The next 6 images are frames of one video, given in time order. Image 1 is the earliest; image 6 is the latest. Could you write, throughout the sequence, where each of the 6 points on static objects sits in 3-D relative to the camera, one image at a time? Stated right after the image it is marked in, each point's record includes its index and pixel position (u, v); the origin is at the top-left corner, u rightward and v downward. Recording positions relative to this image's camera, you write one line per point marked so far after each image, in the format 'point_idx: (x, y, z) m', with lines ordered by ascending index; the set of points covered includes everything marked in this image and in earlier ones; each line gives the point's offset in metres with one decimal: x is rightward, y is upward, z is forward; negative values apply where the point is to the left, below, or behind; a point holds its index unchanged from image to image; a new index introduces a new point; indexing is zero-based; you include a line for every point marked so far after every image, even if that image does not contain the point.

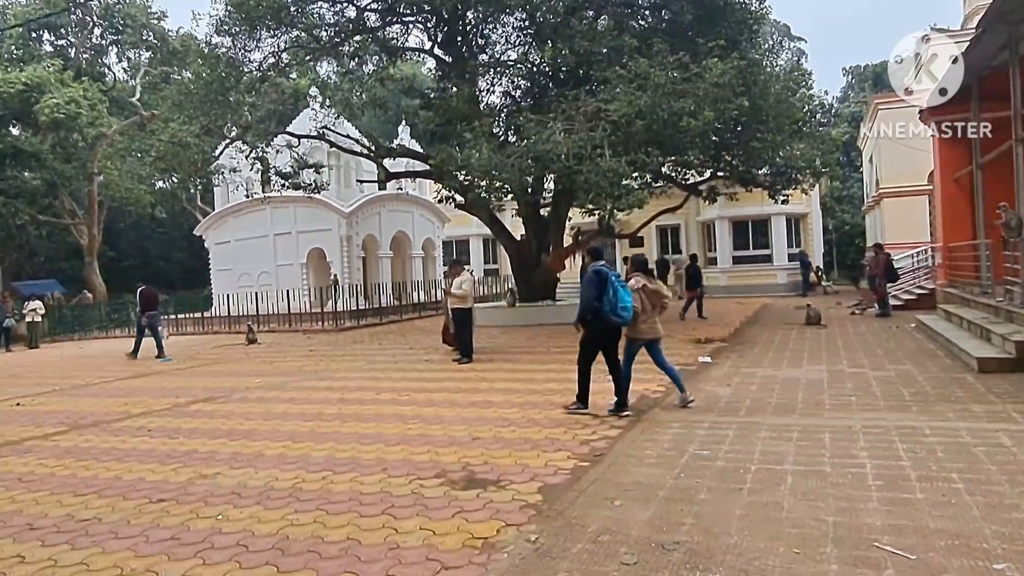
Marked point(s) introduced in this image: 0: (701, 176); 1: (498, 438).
0: (+4.8, +2.9, +19.4) m
1: (-0.1, -1.4, +7.1) m
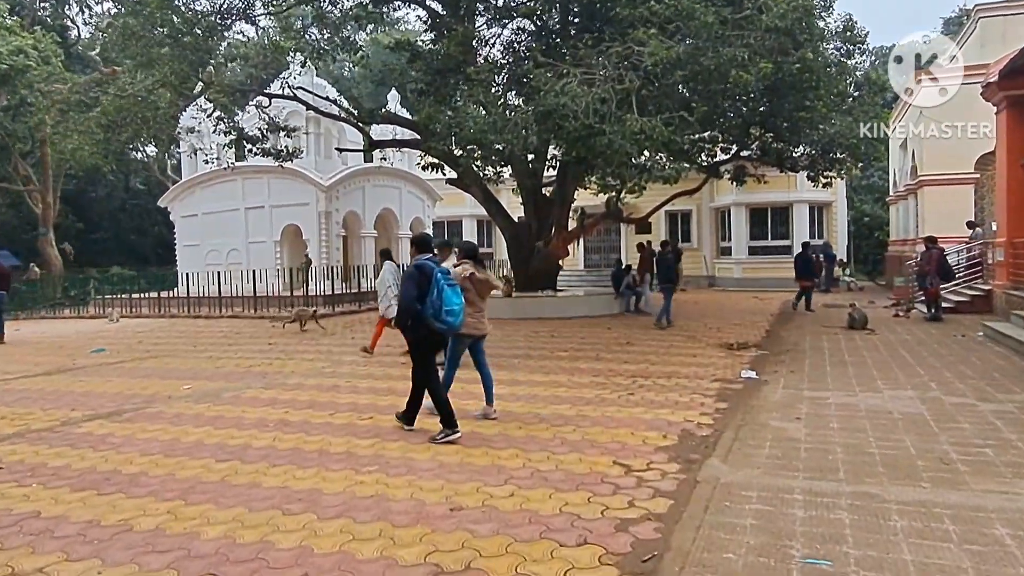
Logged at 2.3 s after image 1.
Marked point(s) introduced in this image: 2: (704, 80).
0: (+4.8, +3.0, +17.0) m
1: (-0.2, -1.4, +4.7) m
2: (+2.7, +2.9, +10.5) m
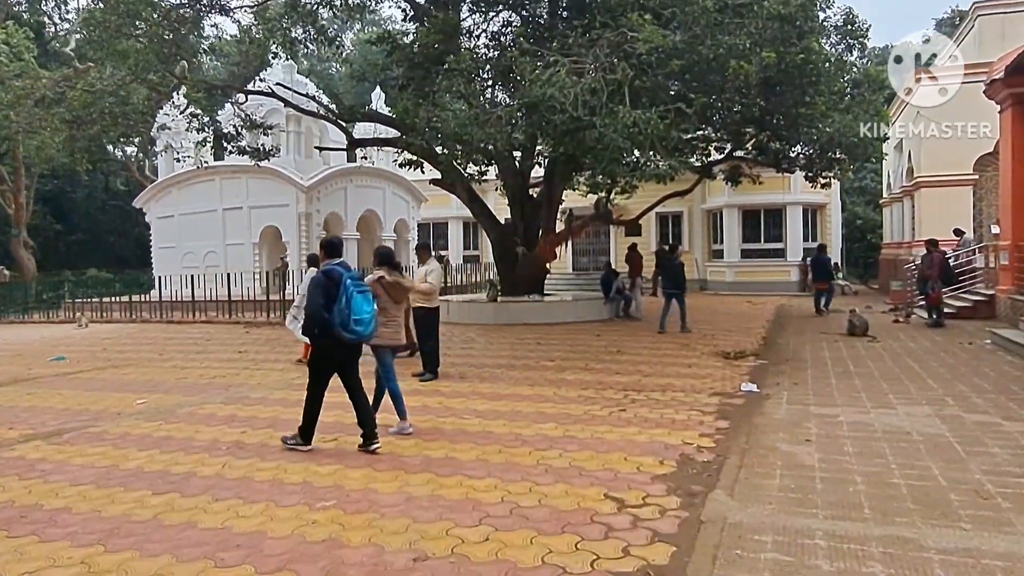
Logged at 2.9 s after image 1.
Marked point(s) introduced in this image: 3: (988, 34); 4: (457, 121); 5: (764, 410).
0: (+4.5, +2.9, +16.4) m
1: (-0.3, -1.4, +4.0) m
2: (+2.5, +2.9, +9.9) m
3: (+11.9, +6.4, +19.0) m
4: (-0.7, +2.2, +9.9) m
5: (+2.5, -1.2, +7.6) m
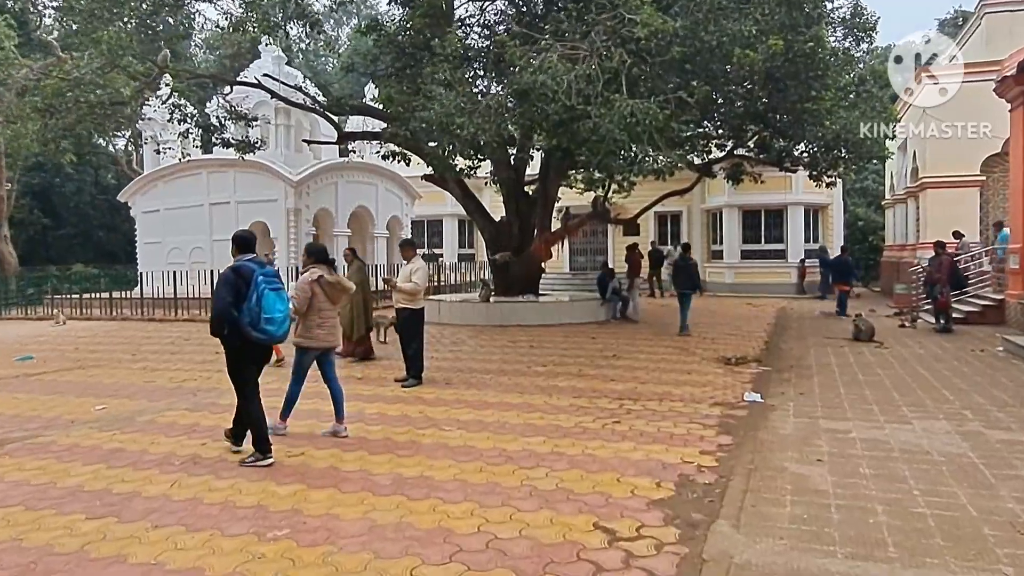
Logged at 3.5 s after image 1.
0: (+4.4, +2.9, +15.8) m
1: (-0.4, -1.4, +3.5) m
2: (+2.4, +2.8, +9.3) m
3: (+11.8, +6.3, +18.4) m
4: (-0.8, +2.2, +9.4) m
5: (+2.4, -1.2, +7.0) m
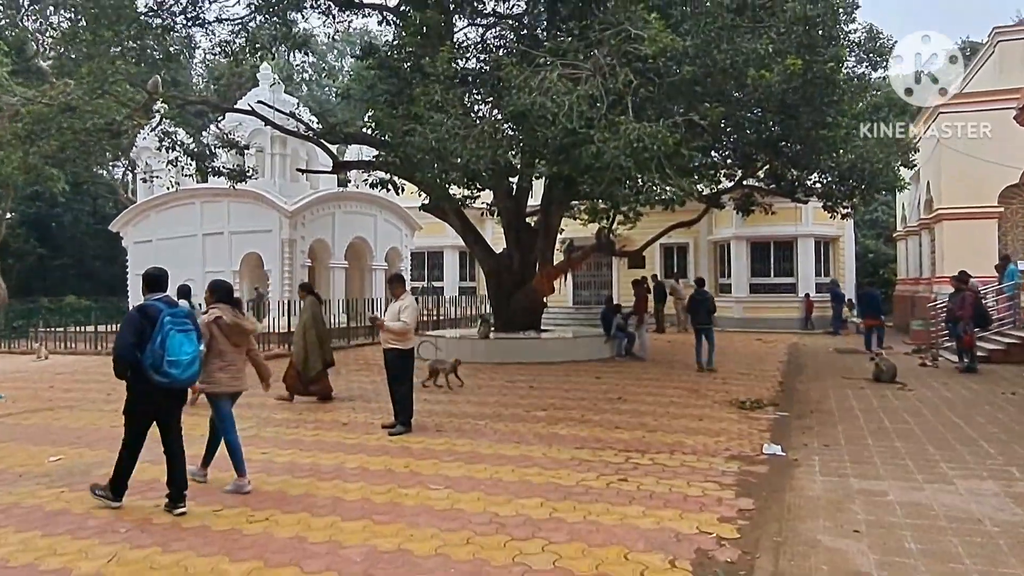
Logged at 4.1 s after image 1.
0: (+4.4, +2.2, +15.2) m
1: (-0.5, -1.6, +2.7) m
2: (+2.3, +2.4, +8.7) m
3: (+11.8, +5.4, +17.9) m
4: (-0.9, +1.8, +8.8) m
5: (+2.3, -1.6, +6.3) m
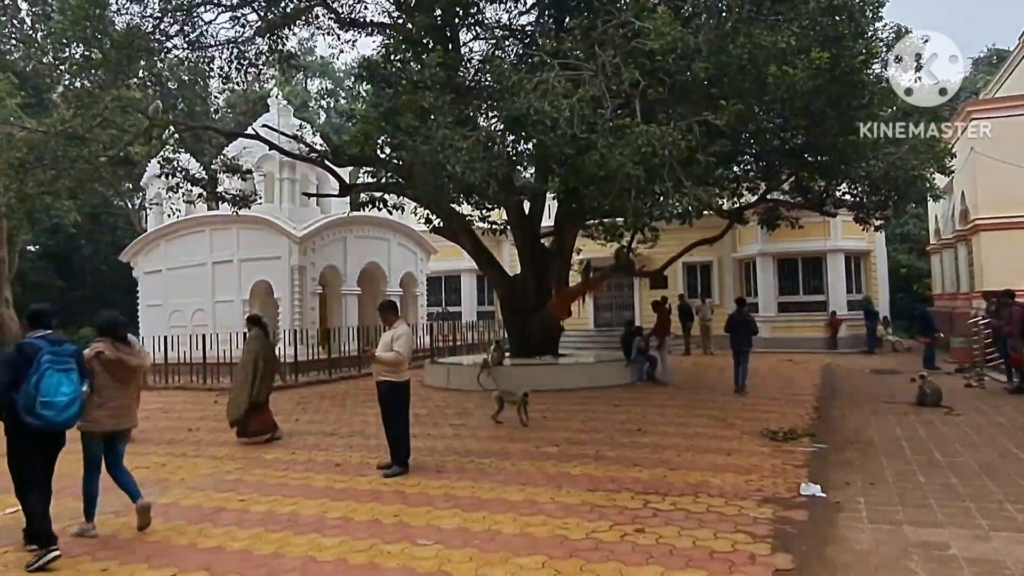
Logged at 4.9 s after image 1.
0: (+4.6, +1.8, +14.4) m
1: (-0.6, -1.7, +2.0) m
2: (+2.3, +2.2, +8.0) m
3: (+12.1, +5.1, +17.0) m
4: (-0.8, +1.5, +8.1) m
5: (+2.3, -1.7, +5.4) m
